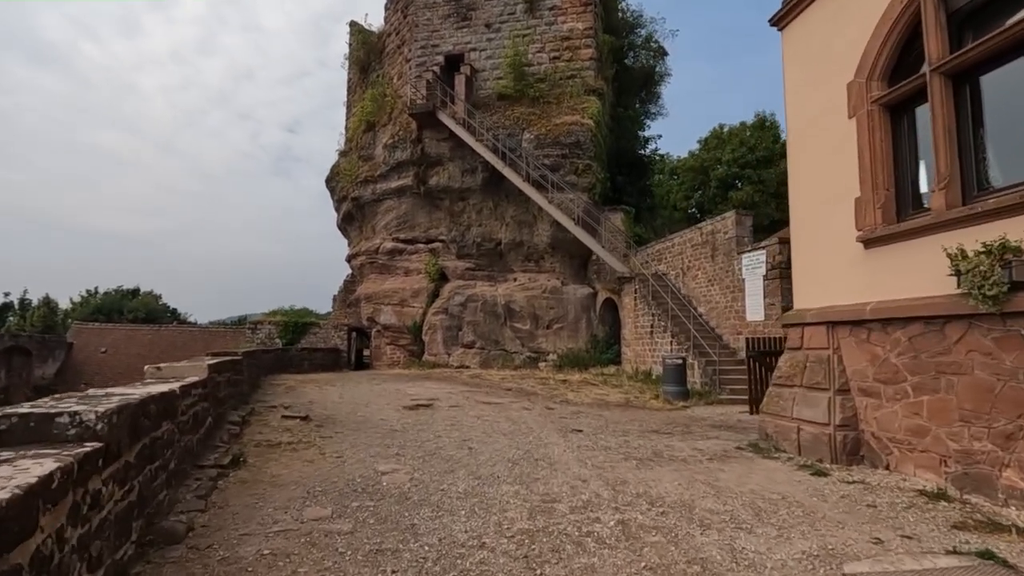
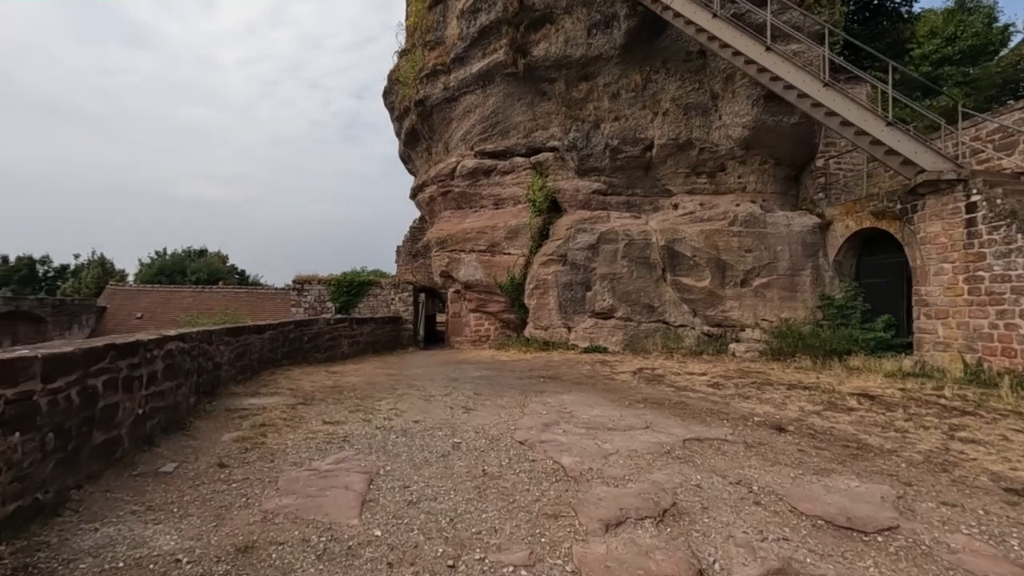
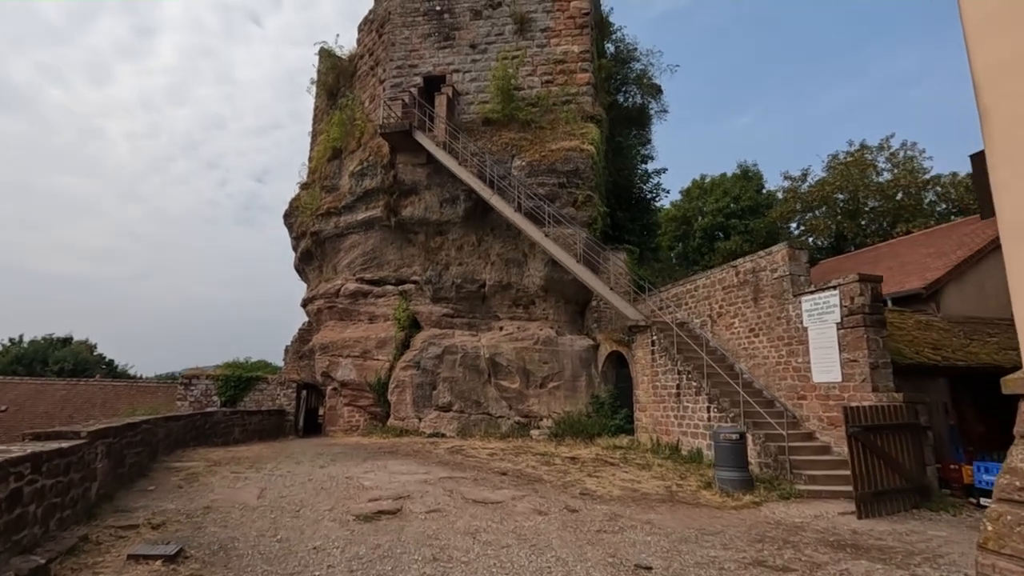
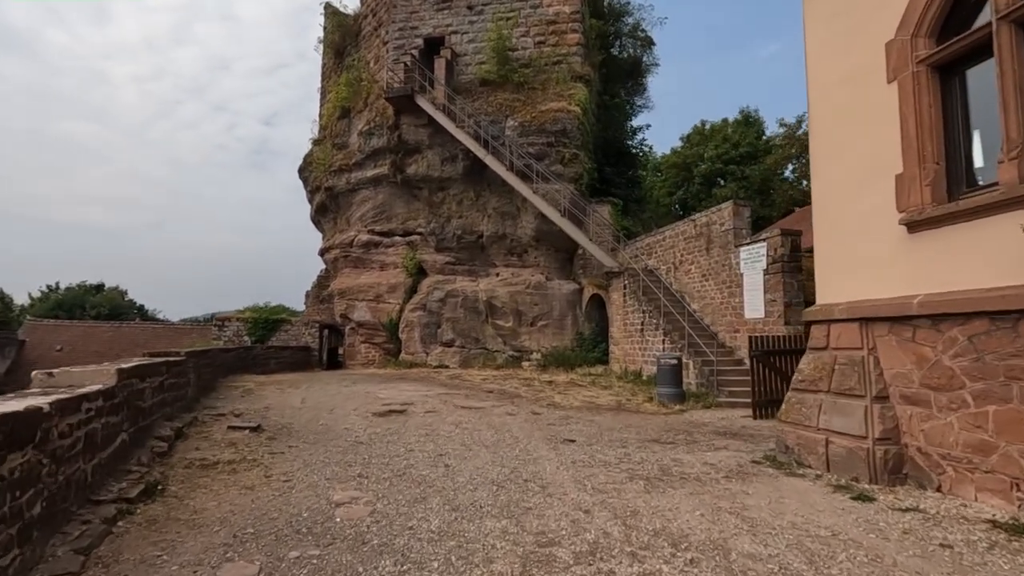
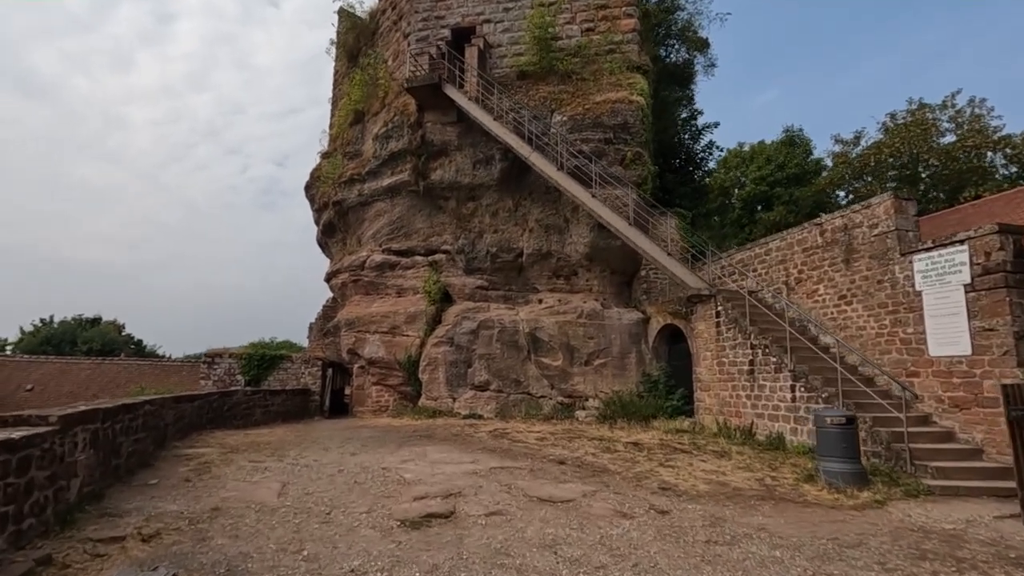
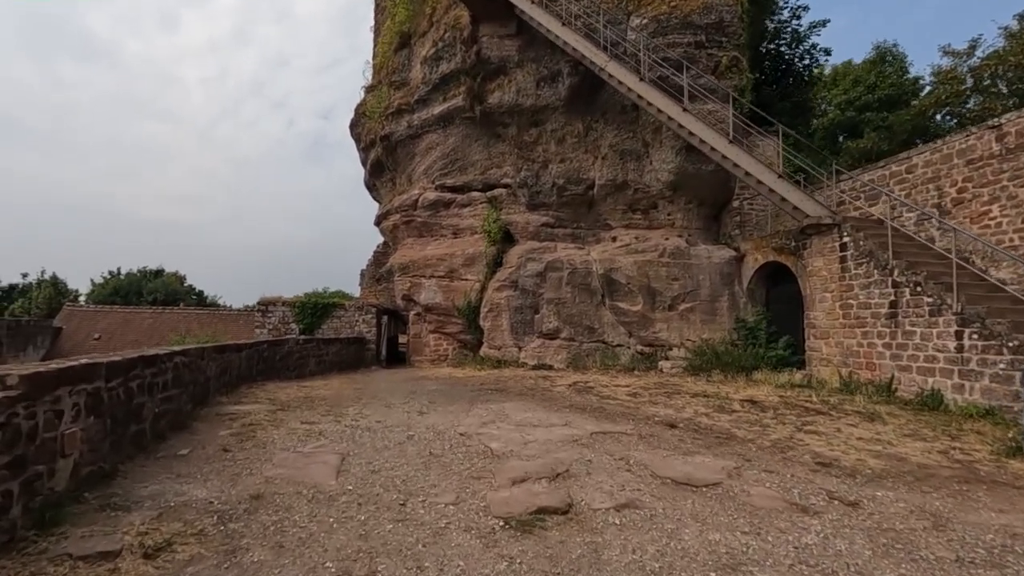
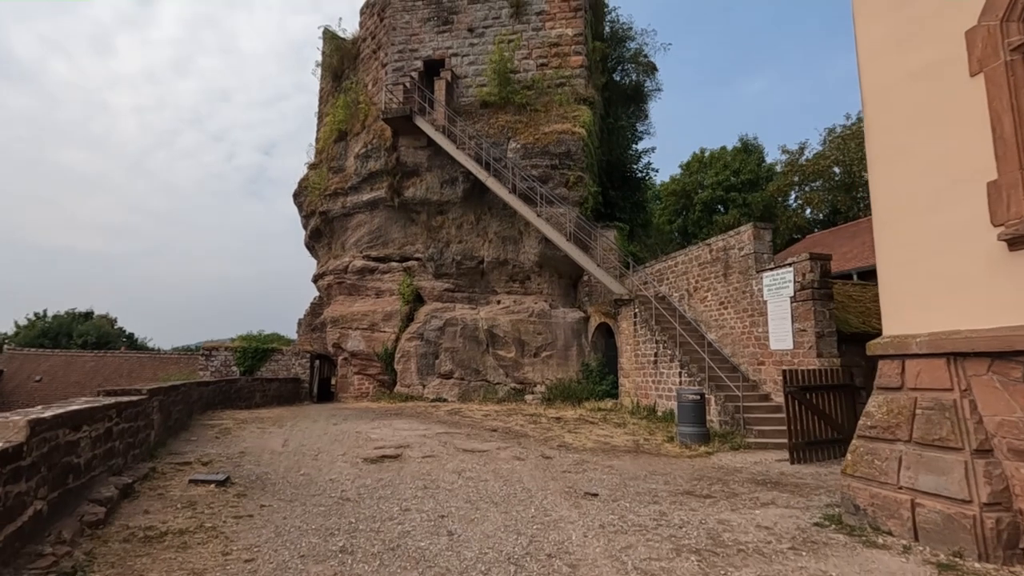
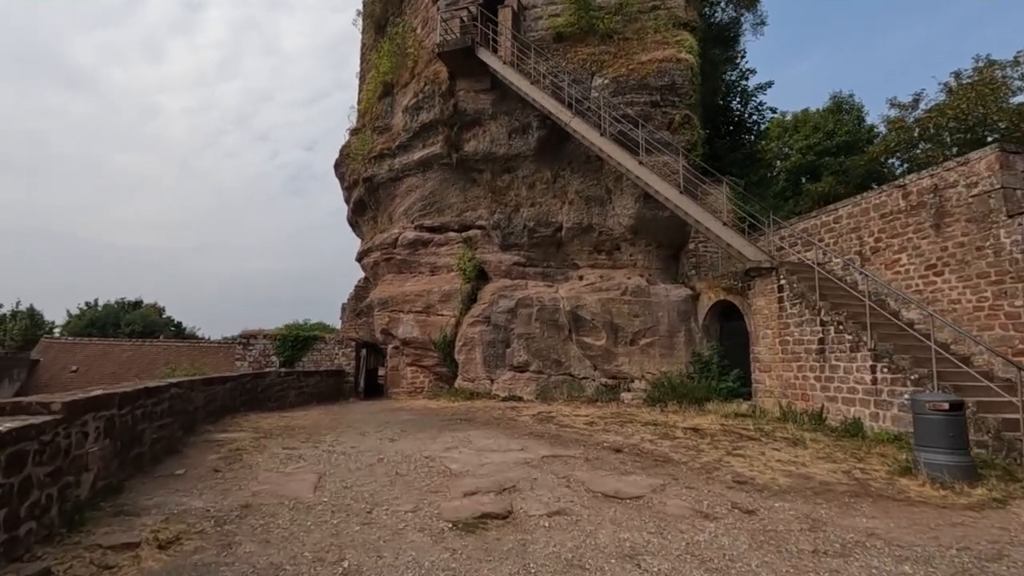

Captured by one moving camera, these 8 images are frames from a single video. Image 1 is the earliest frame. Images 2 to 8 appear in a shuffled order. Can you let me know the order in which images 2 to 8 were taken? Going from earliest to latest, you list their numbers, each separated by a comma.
4, 7, 3, 5, 8, 6, 2
